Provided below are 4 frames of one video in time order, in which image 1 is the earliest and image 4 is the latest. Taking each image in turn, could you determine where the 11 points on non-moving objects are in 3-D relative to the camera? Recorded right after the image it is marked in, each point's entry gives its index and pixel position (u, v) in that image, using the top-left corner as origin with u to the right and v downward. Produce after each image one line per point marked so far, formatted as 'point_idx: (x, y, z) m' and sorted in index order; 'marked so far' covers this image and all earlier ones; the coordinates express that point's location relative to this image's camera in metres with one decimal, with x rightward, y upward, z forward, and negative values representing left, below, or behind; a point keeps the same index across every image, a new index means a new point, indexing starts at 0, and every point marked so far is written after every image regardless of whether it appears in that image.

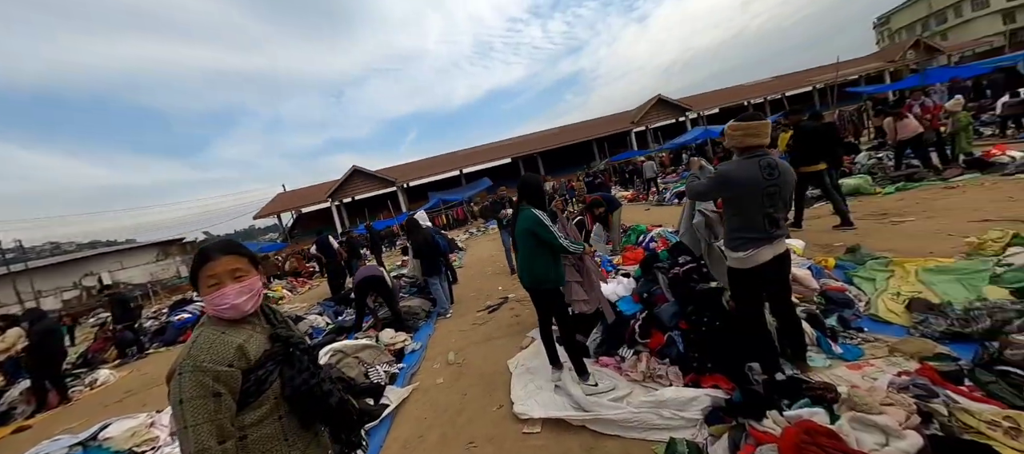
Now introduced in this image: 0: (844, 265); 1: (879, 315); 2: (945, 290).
0: (+3.8, -0.4, +4.7) m
1: (+3.4, -0.8, +3.6) m
2: (+4.1, -0.6, +3.7) m
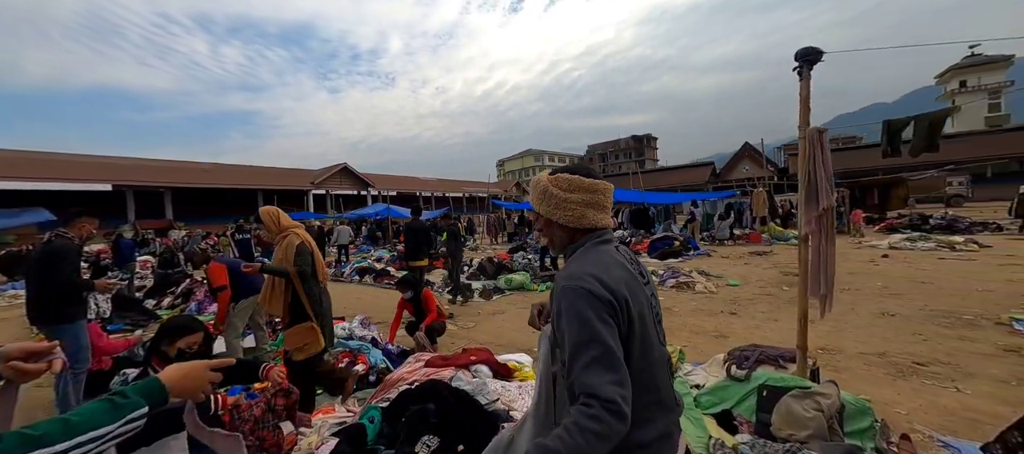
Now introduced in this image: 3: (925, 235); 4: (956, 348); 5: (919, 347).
0: (+0.4, -1.5, +3.7) m
1: (+0.9, -1.7, +2.7) m
2: (+1.4, -1.6, +3.3) m
3: (+18.2, -0.3, +17.4) m
4: (+6.1, -1.7, +5.4) m
5: (+5.6, -1.7, +5.4) m
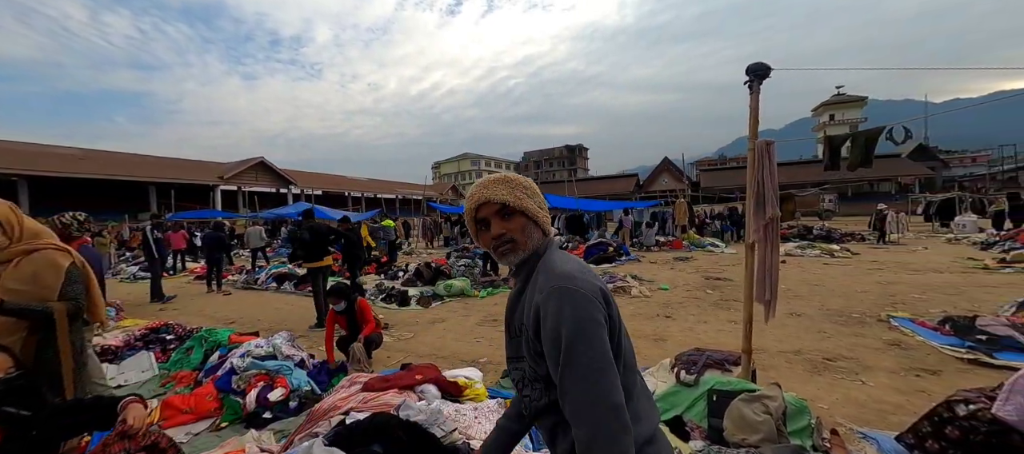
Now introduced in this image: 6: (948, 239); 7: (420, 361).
0: (0.0, -1.5, +3.5) m
1: (+0.6, -1.8, +2.5) m
2: (+1.0, -1.7, +3.2) m
3: (+15.3, -0.8, +20.0) m
4: (+5.3, -1.8, +6.1) m
5: (+4.8, -1.8, +6.0) m
6: (+21.7, -0.6, +19.6) m
7: (-1.2, -1.7, +4.9) m
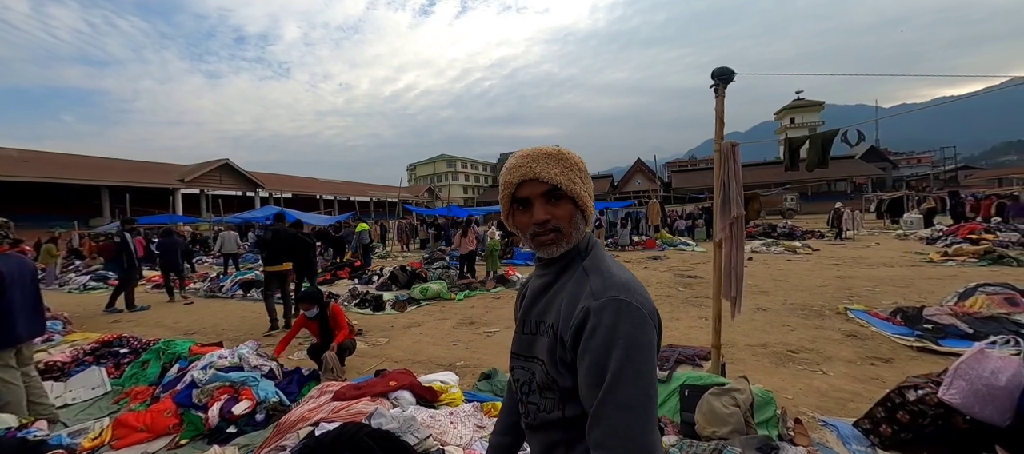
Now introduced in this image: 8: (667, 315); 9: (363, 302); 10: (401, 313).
0: (-0.2, -1.5, +3.5) m
1: (+0.5, -1.8, +2.5) m
2: (+0.8, -1.7, +3.2) m
3: (+14.0, -0.7, +20.9) m
4: (+4.9, -1.8, +6.4) m
5: (+4.5, -1.8, +6.3) m
6: (+20.5, -0.4, +20.9) m
7: (-1.4, -1.7, +4.9) m
8: (+3.0, -1.7, +7.7) m
9: (-3.3, -1.7, +8.8) m
10: (-2.4, -1.8, +8.3) m
